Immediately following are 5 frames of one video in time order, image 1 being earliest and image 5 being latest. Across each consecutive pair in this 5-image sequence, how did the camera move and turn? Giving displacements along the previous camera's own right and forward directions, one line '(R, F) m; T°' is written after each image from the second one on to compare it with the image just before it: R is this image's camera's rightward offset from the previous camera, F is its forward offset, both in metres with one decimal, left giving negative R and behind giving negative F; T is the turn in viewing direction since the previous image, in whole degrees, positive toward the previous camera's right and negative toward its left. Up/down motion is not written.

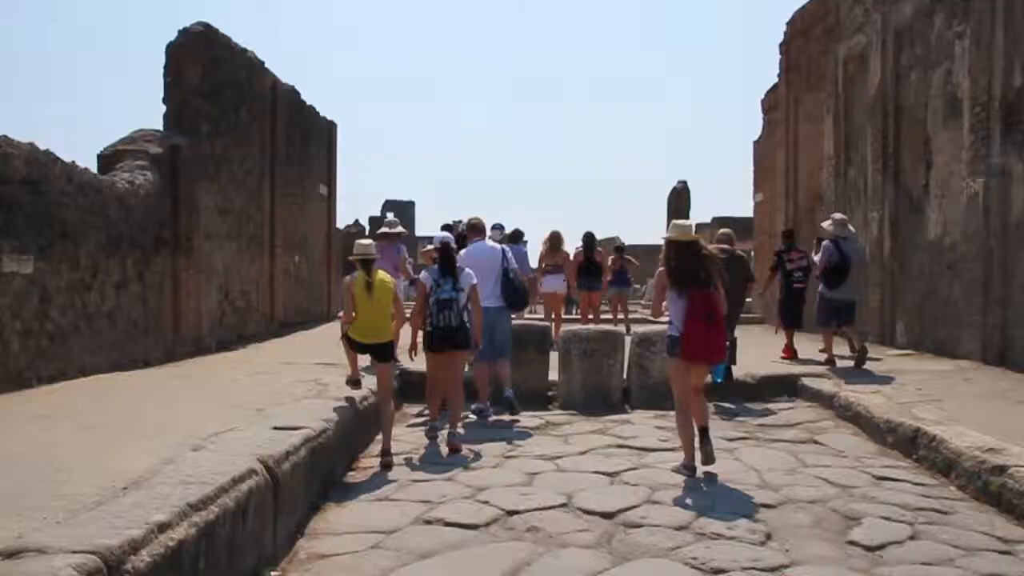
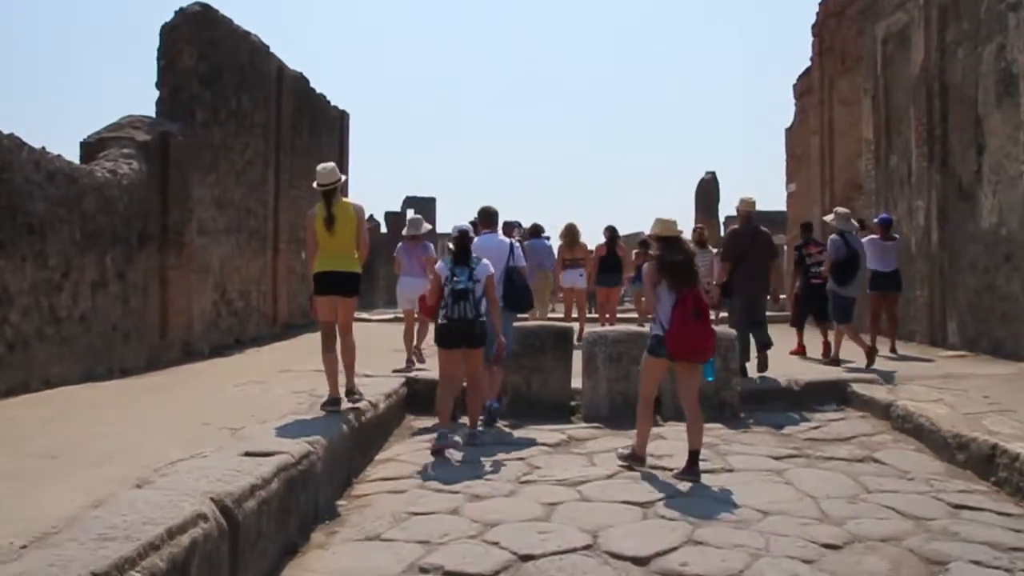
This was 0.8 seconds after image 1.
(0.0, +0.9) m; -1°
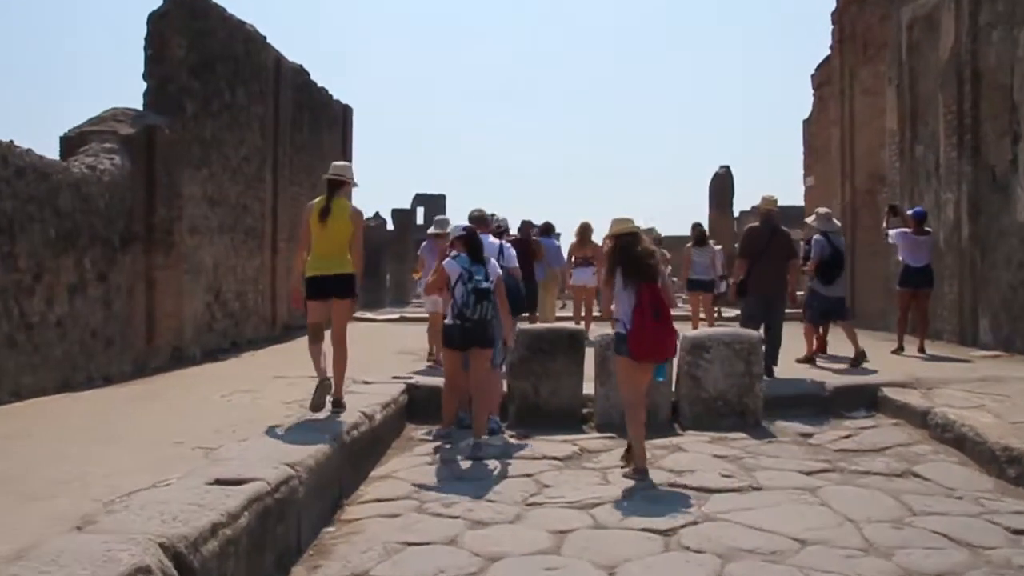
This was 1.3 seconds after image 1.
(0.0, +0.5) m; -1°
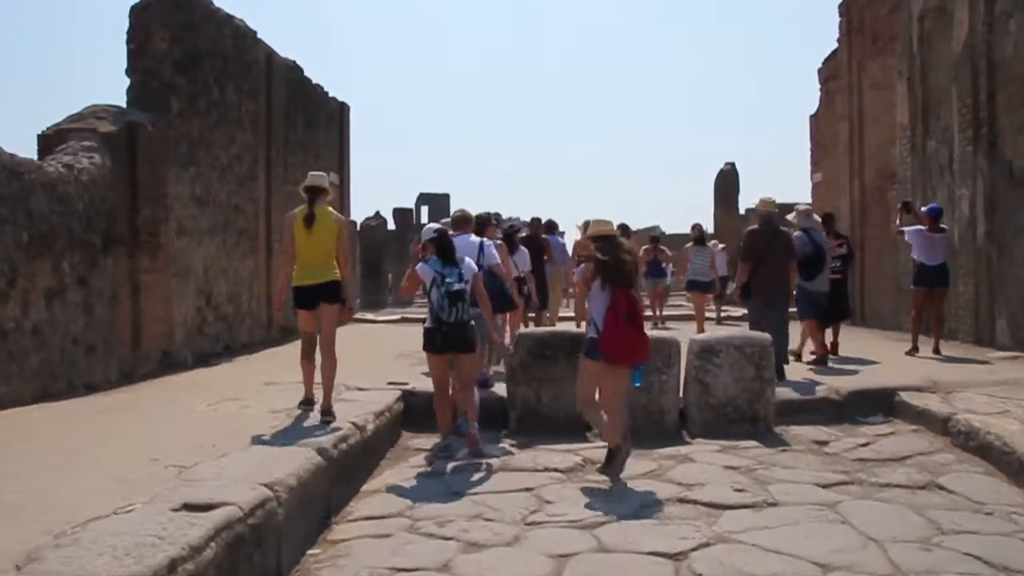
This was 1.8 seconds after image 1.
(0.0, +0.4) m; 0°
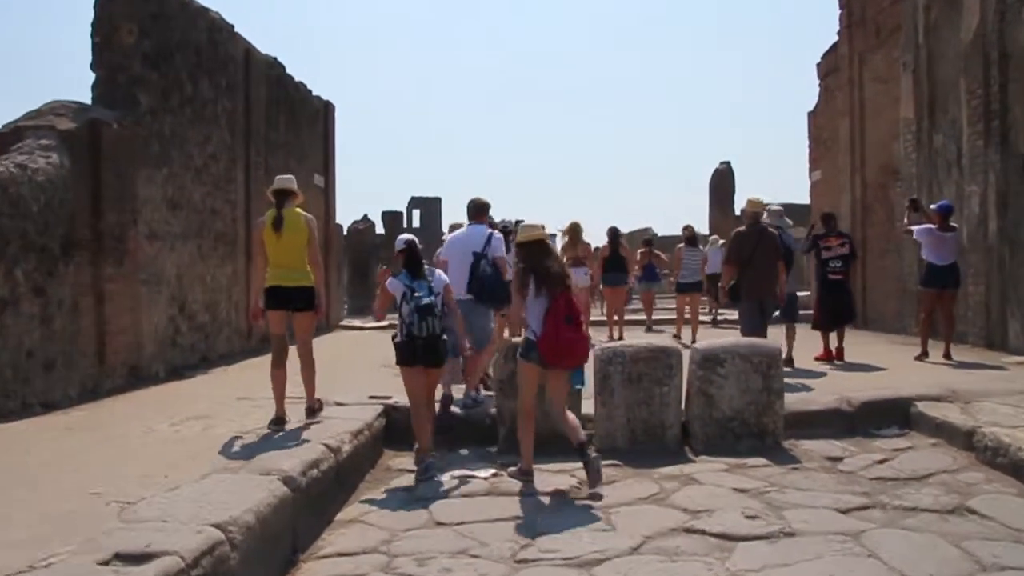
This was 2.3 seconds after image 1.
(0.0, +0.5) m; 0°
